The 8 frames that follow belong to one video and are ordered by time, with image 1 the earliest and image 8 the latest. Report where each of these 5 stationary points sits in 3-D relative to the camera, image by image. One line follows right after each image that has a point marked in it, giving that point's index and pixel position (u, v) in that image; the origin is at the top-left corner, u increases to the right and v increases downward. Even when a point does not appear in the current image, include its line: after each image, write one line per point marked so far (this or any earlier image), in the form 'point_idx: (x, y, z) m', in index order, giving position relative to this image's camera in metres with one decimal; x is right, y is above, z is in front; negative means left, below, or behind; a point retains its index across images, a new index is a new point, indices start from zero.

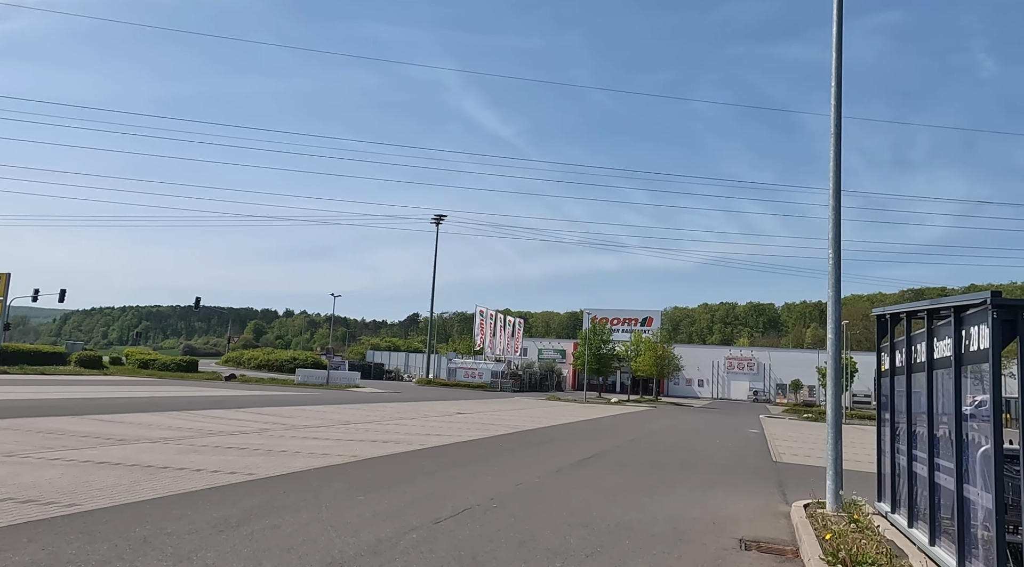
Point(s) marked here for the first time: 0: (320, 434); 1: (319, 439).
0: (-4.6, -3.7, +17.2) m
1: (-4.2, -3.5, +15.7) m
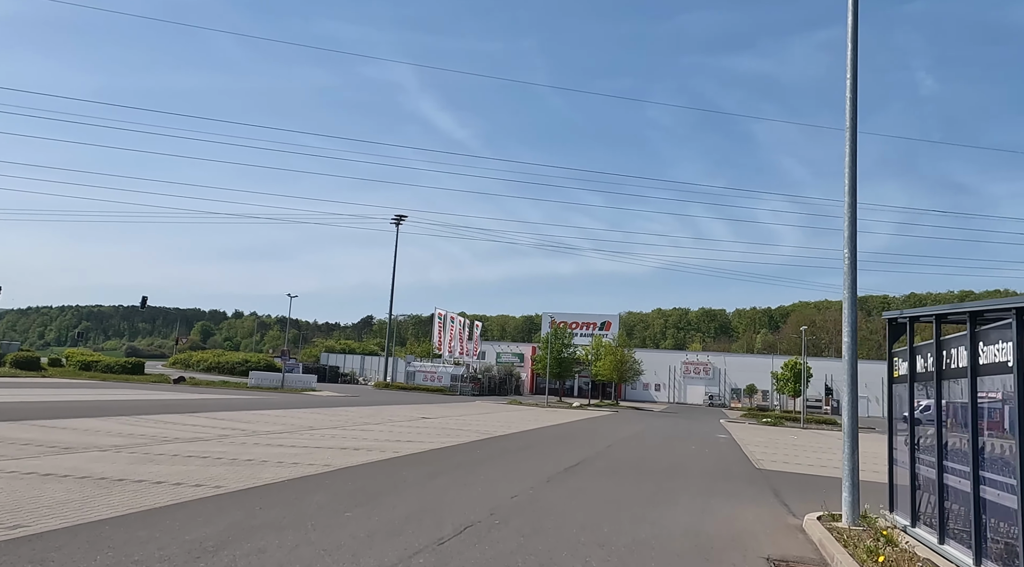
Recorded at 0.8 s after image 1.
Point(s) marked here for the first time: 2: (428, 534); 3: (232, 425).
0: (-5.2, -3.6, +16.2) m
1: (-4.7, -3.4, +14.8) m
2: (-0.8, -2.3, +6.4) m
3: (-7.9, -4.0, +20.0) m
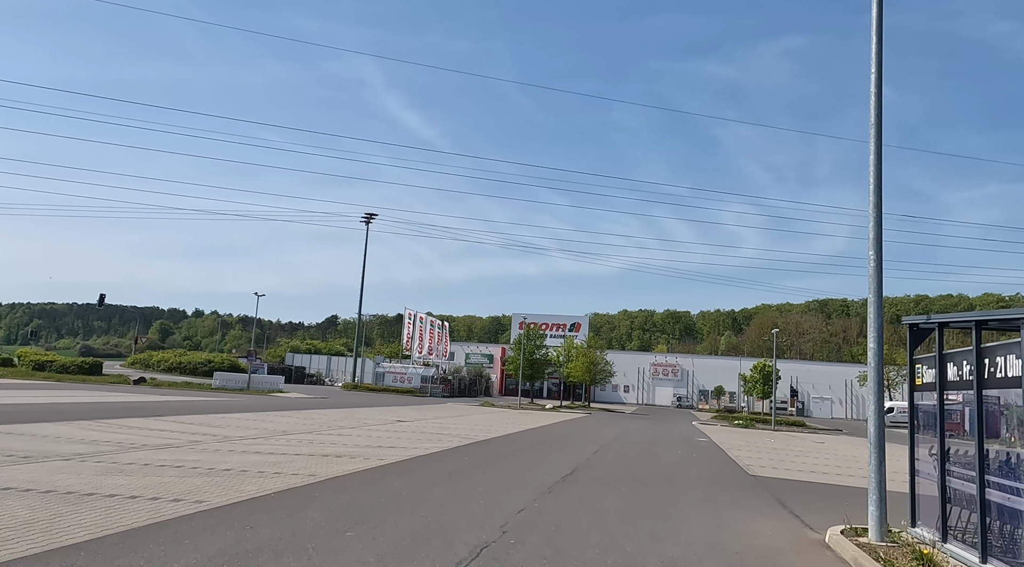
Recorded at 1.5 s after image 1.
0: (-5.5, -3.6, +15.4) m
1: (-4.9, -3.4, +14.1) m
2: (-0.6, -2.3, +5.8) m
3: (-8.3, -3.9, +19.0) m
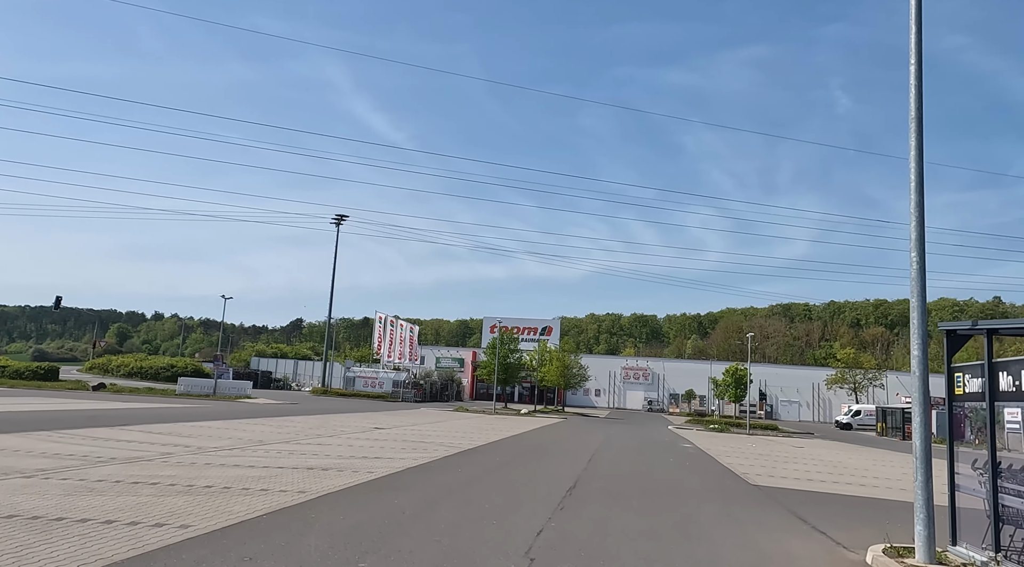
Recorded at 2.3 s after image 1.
0: (-5.6, -3.6, +14.6) m
1: (-5.0, -3.4, +13.2) m
2: (-0.3, -2.3, +5.2) m
3: (-8.6, -4.0, +18.0) m
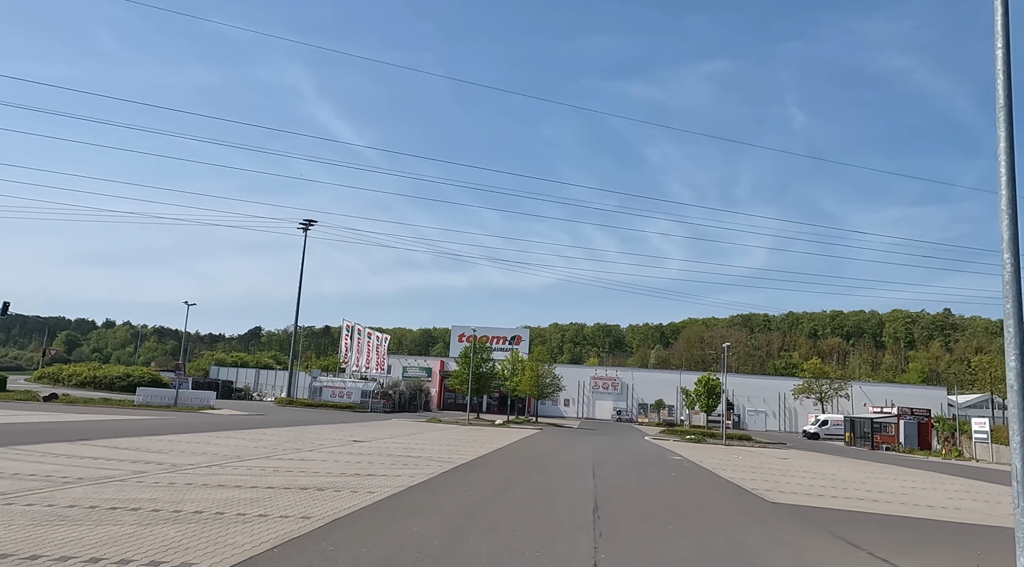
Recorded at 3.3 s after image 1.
0: (-5.5, -3.7, +13.4) m
1: (-4.8, -3.5, +12.0) m
2: (+0.4, -2.3, +4.3) m
3: (-8.7, -4.1, +16.6) m
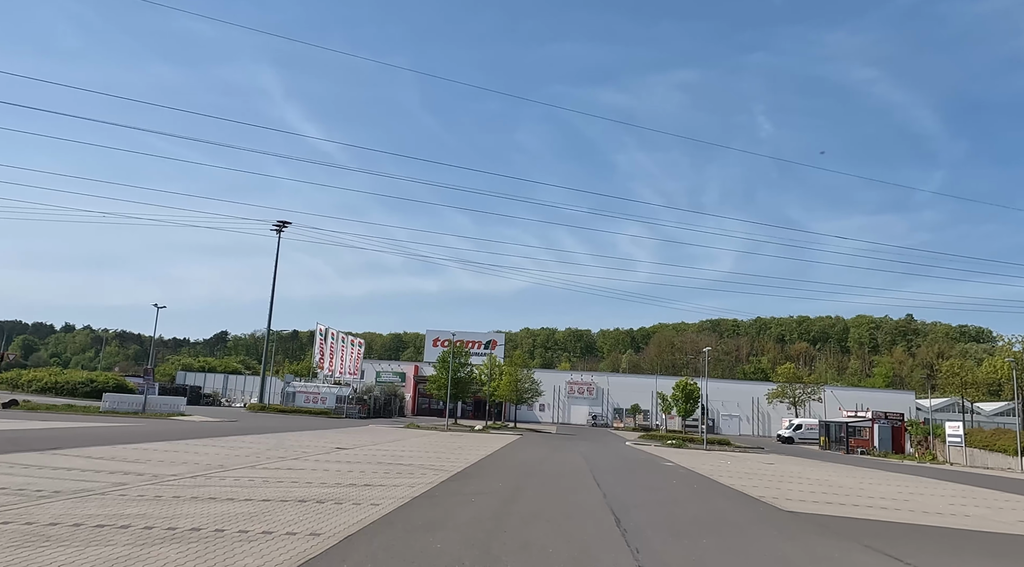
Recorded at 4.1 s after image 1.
0: (-5.3, -3.7, +12.5) m
1: (-4.6, -3.4, +11.2) m
2: (+0.9, -2.2, +3.7) m
3: (-8.7, -4.1, +15.7) m
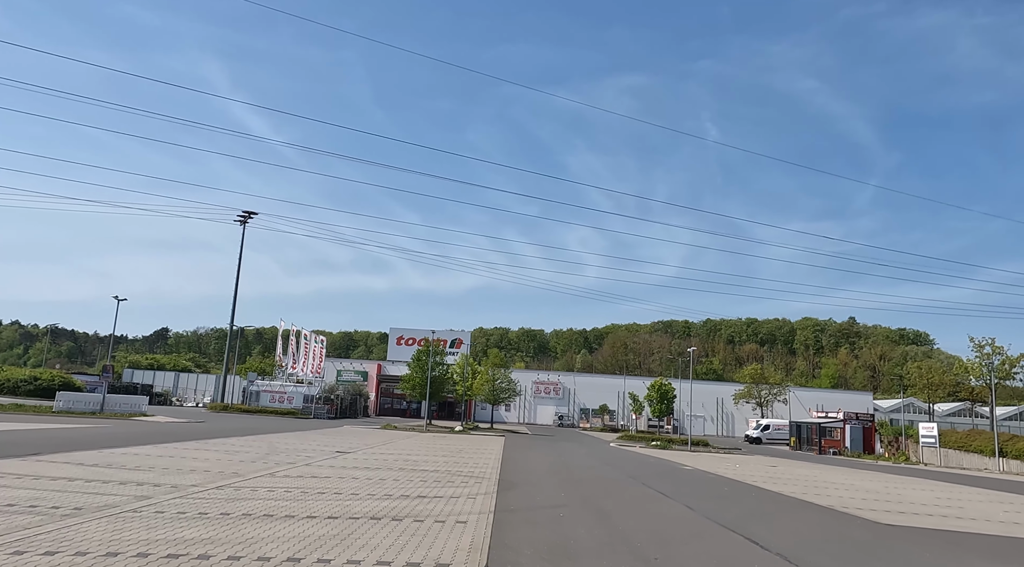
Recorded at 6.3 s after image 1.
0: (-3.9, -3.4, +10.9) m
1: (-3.1, -3.2, +9.7) m
2: (+2.9, -2.1, +2.6) m
3: (-7.5, -3.8, +13.8) m
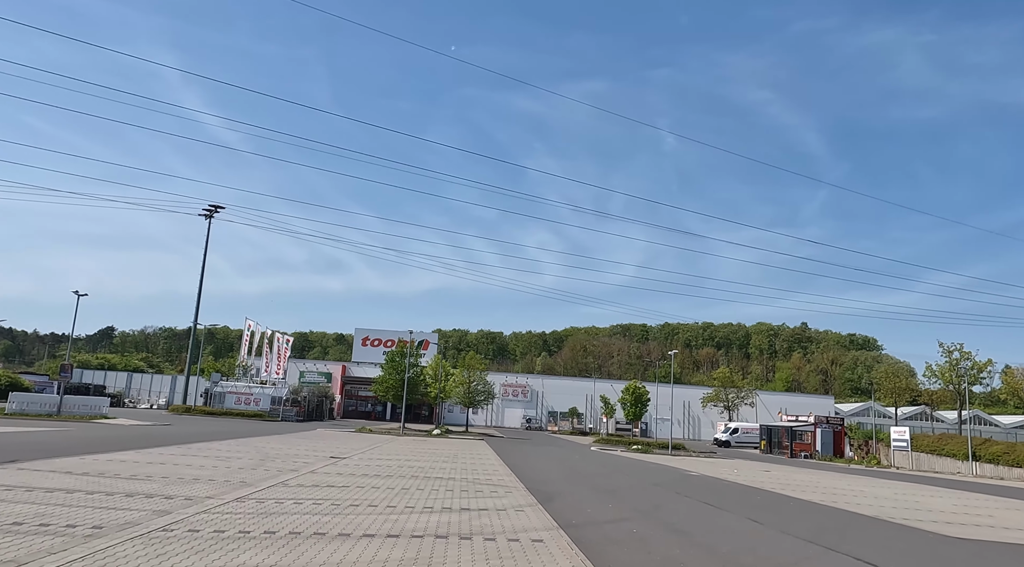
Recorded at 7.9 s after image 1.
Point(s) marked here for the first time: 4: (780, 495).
0: (-3.0, -3.3, +9.8) m
1: (-2.1, -3.1, +8.6) m
2: (+4.3, -2.0, +1.9) m
3: (-6.7, -3.6, +12.5) m
4: (+6.6, -5.2, +17.5) m
